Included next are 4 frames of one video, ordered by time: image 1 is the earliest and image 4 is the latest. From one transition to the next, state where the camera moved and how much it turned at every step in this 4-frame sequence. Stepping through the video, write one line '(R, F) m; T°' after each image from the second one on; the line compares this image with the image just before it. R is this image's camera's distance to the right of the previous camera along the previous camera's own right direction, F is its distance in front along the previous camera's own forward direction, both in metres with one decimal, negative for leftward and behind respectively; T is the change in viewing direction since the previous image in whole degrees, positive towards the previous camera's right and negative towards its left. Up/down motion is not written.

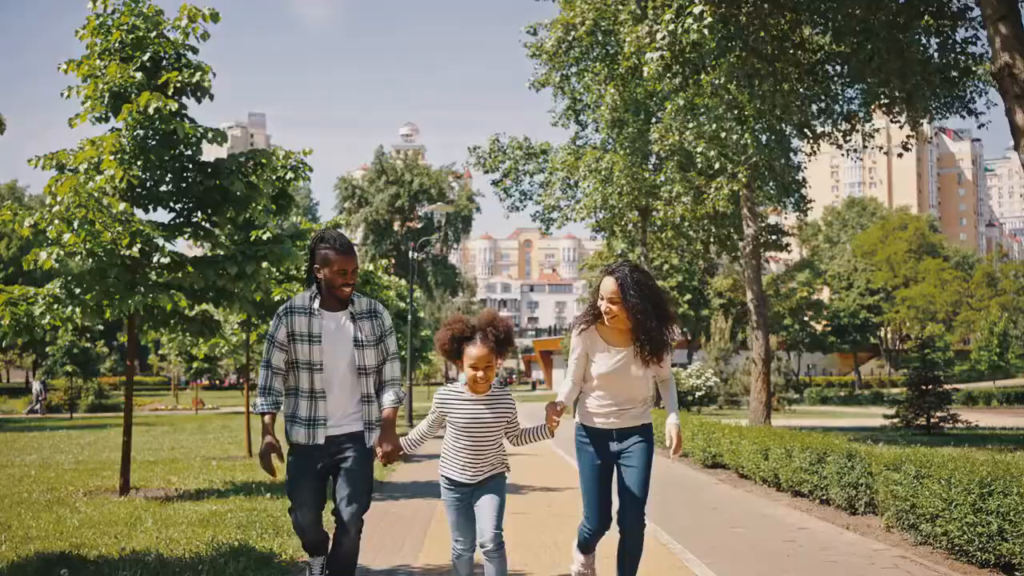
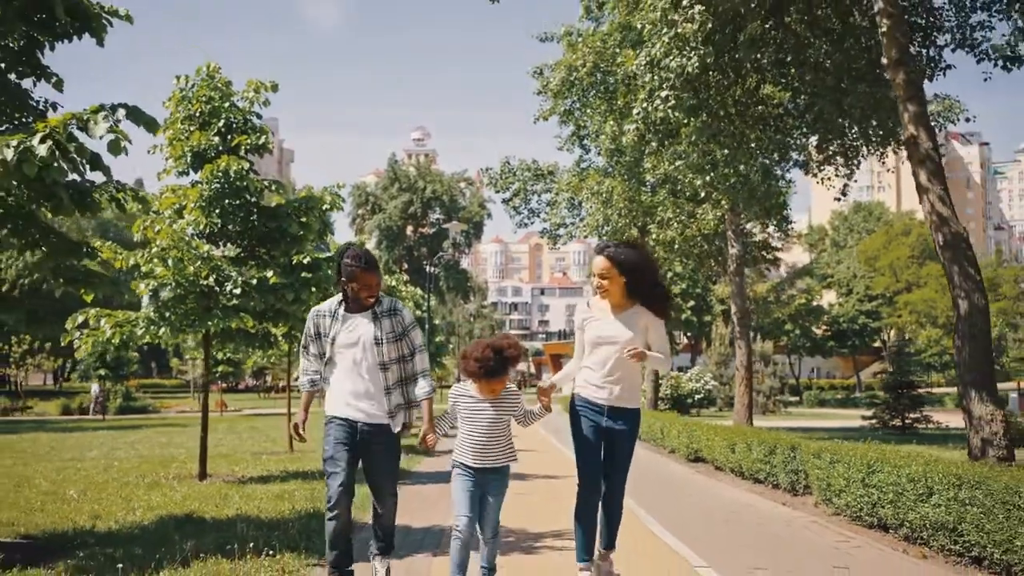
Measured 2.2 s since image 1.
(+0.1, -2.4) m; -1°
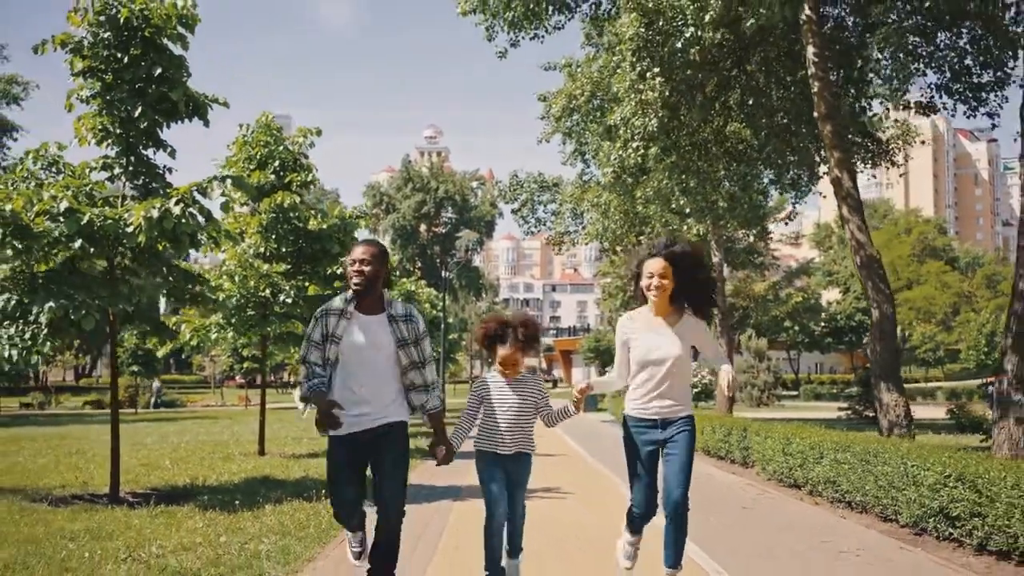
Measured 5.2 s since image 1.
(+0.1, -2.8) m; -1°
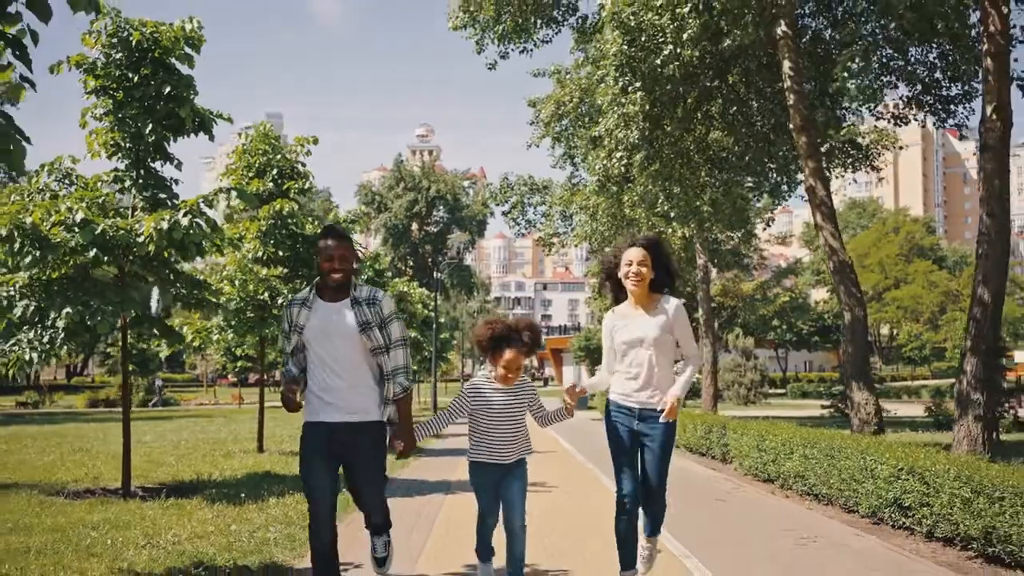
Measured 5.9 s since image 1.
(0.0, -0.7) m; 0°
